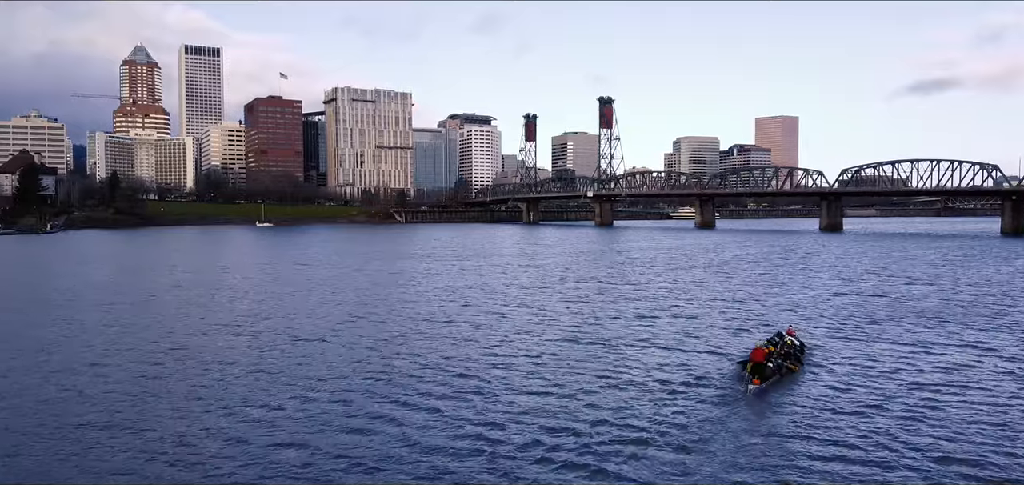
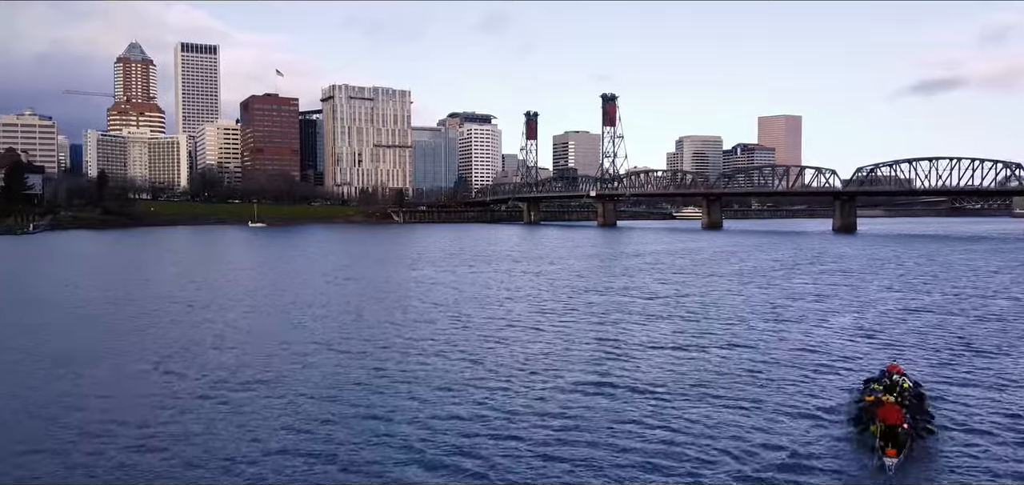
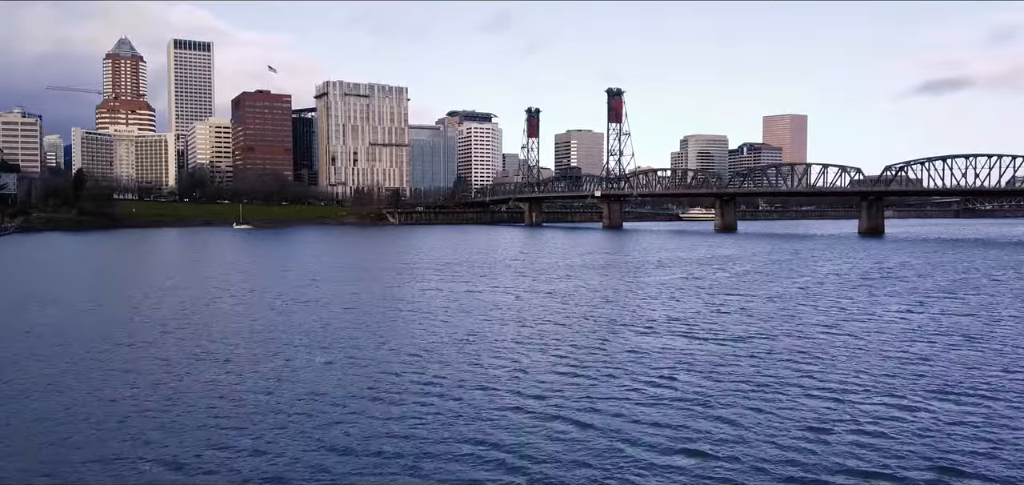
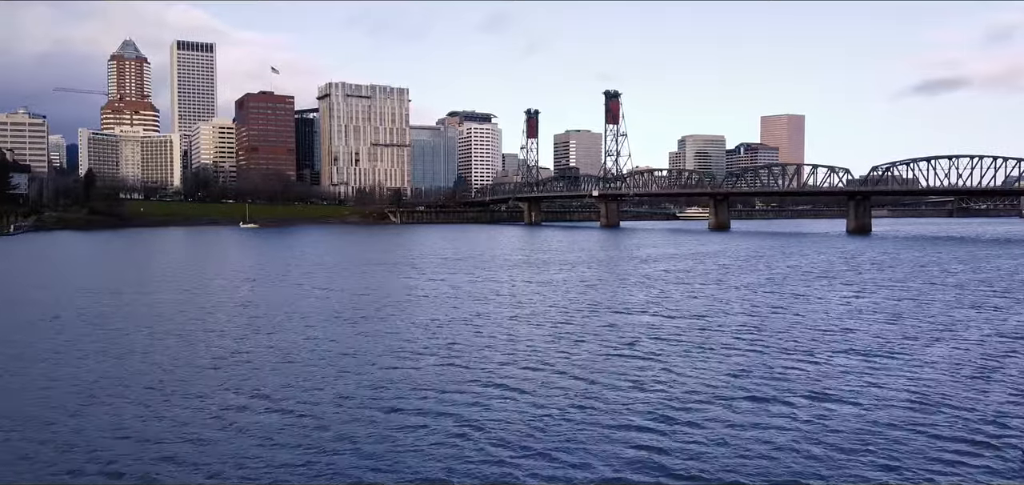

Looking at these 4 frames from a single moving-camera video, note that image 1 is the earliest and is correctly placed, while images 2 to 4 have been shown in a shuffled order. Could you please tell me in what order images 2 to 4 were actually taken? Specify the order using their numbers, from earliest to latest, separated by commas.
2, 4, 3
